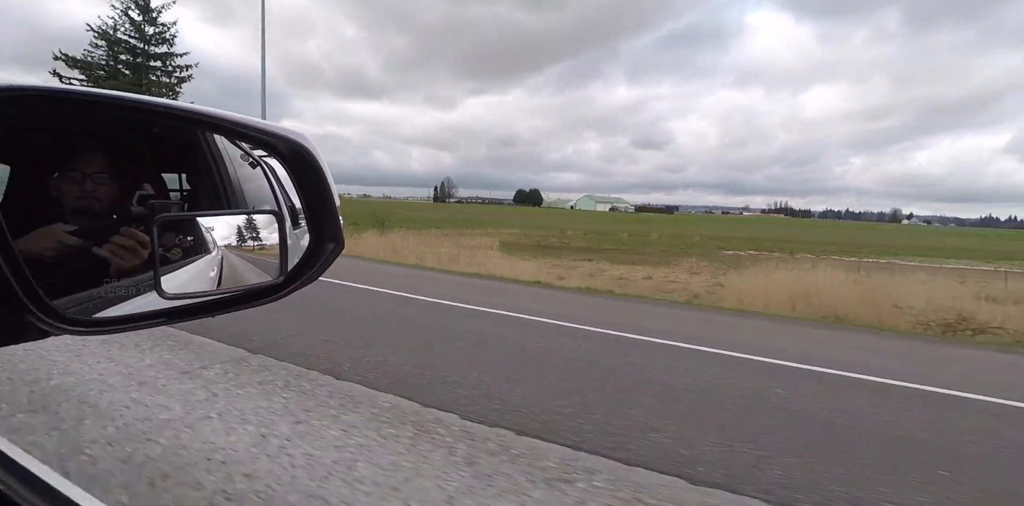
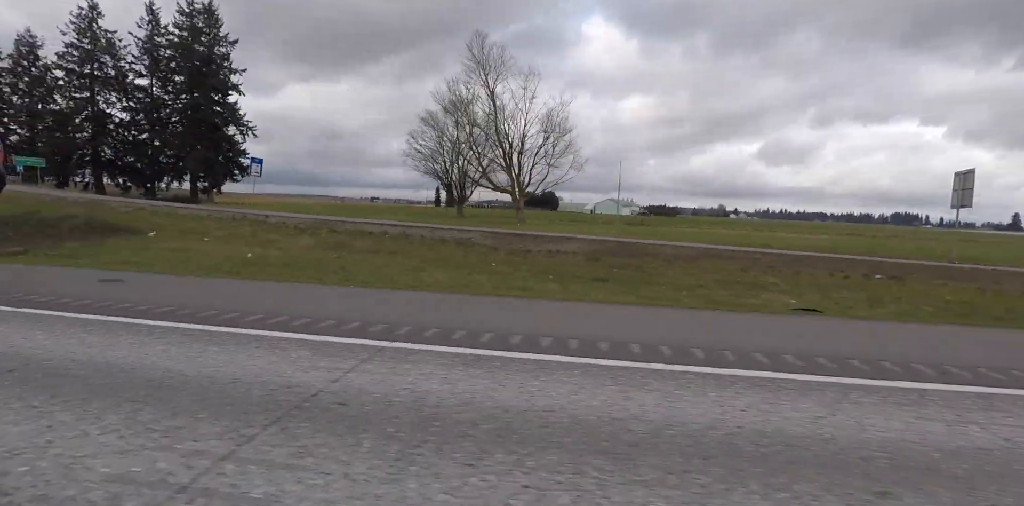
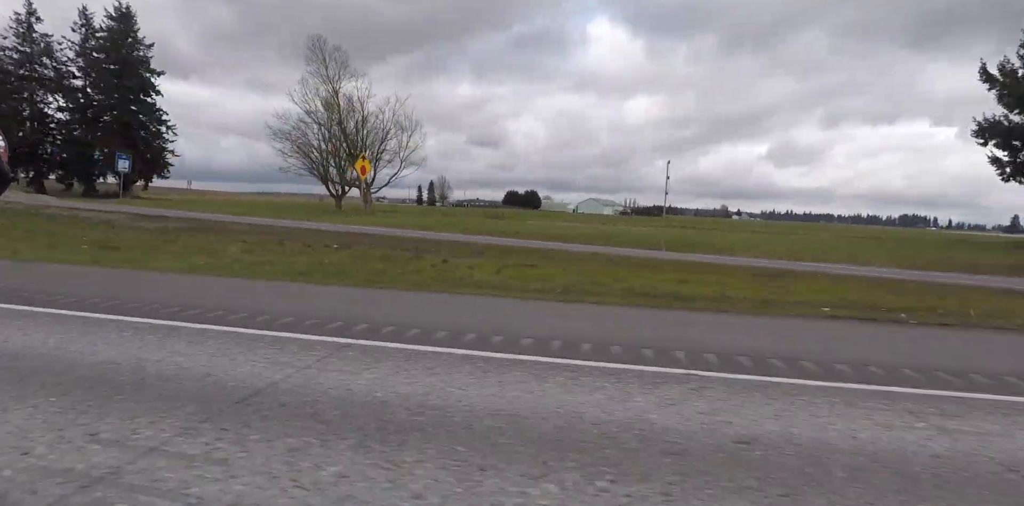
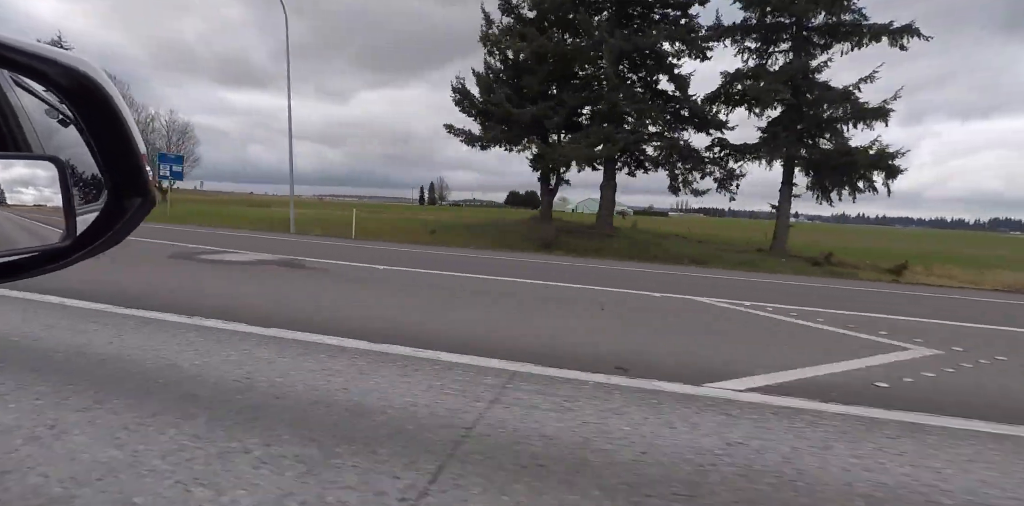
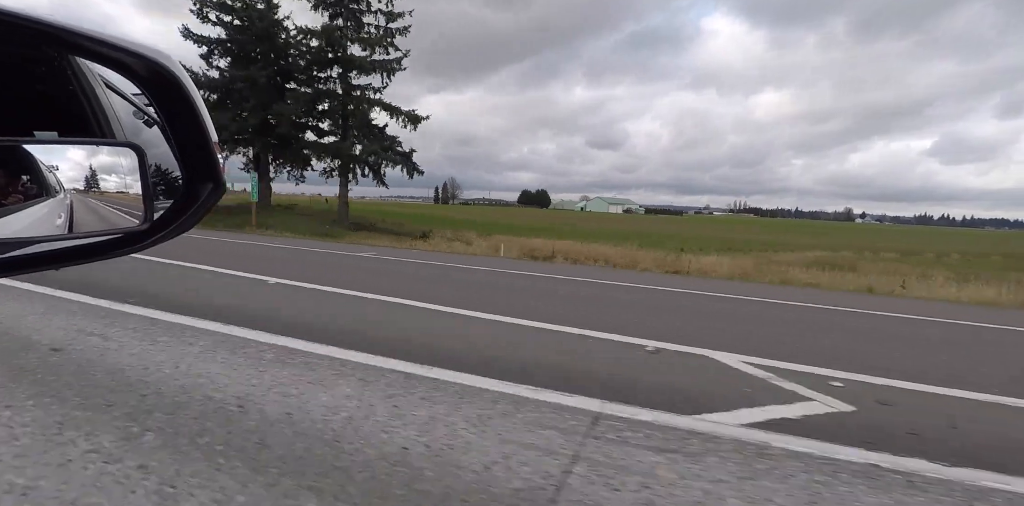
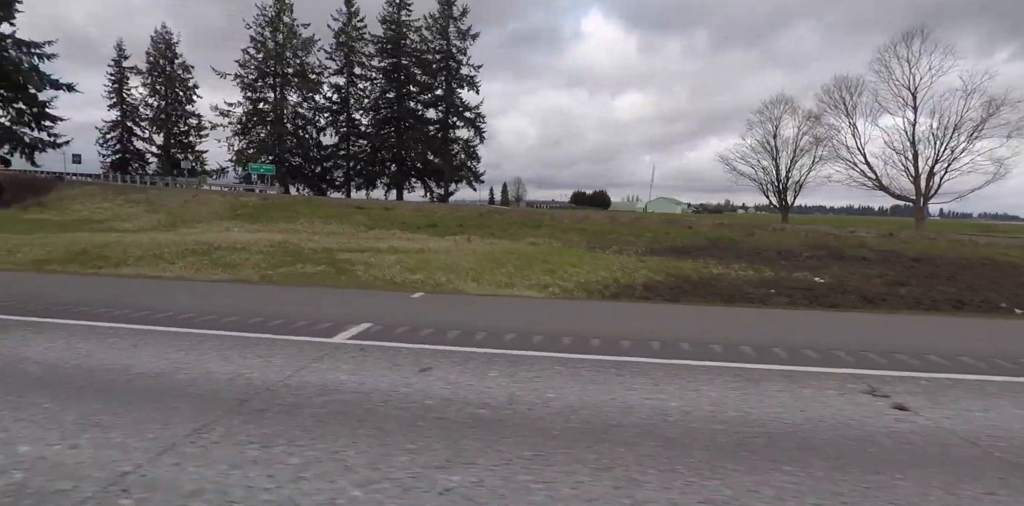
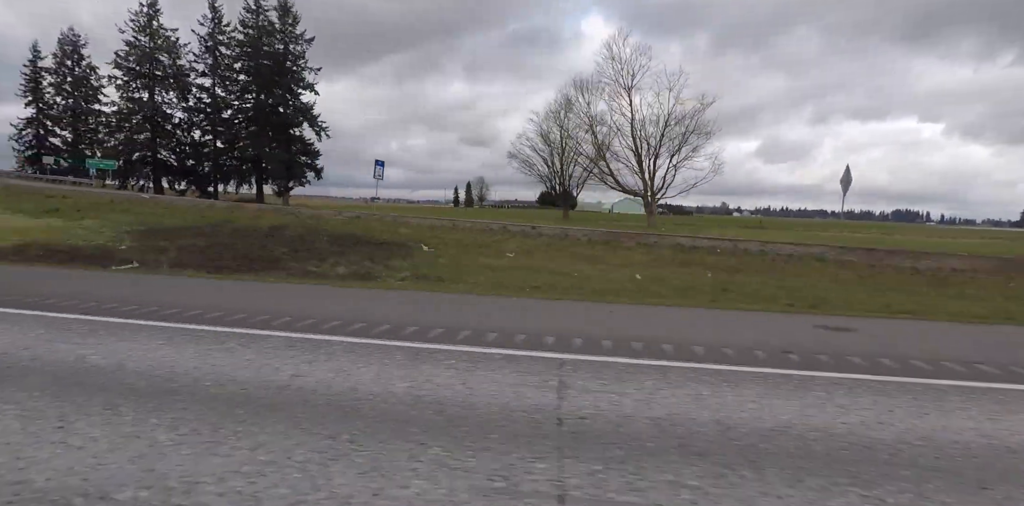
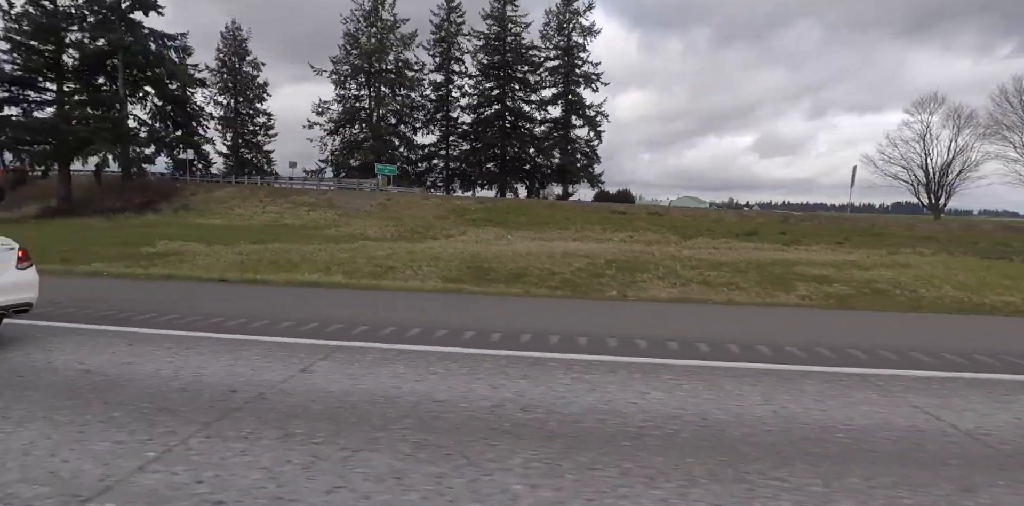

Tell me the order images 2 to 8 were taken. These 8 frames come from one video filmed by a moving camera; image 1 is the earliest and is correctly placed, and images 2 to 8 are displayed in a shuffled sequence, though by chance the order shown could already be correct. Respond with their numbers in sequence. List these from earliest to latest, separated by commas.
5, 4, 3, 2, 7, 6, 8
